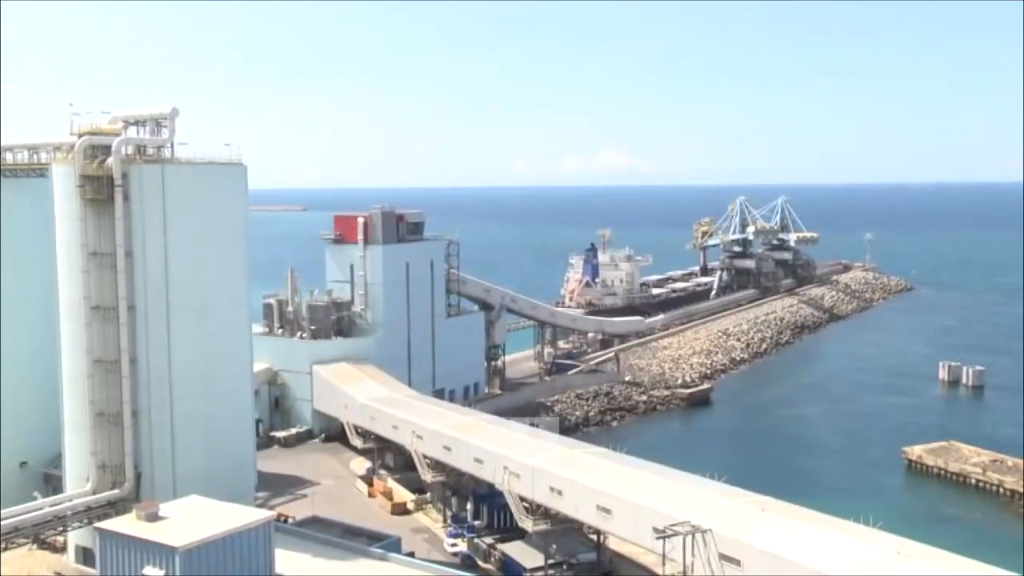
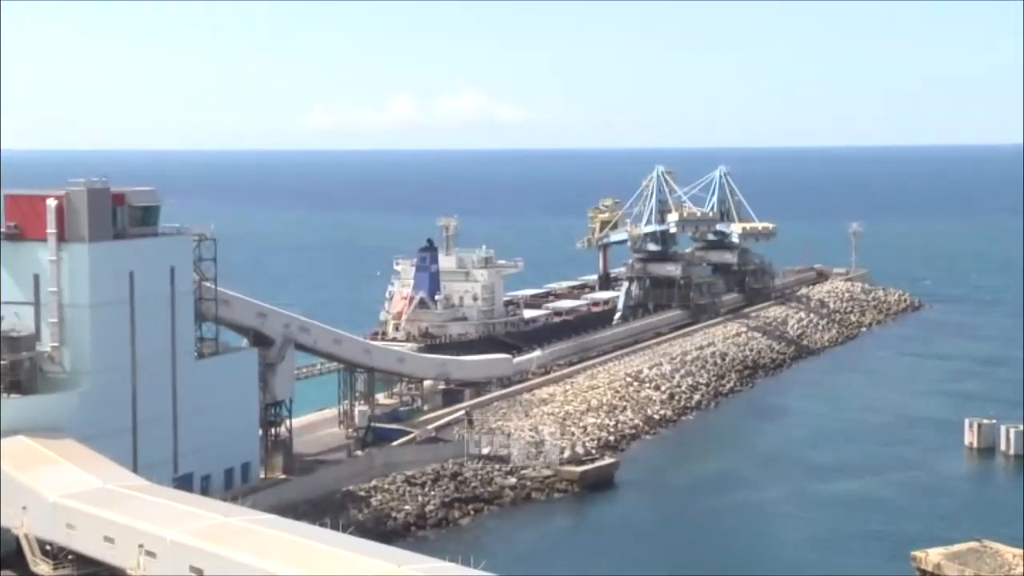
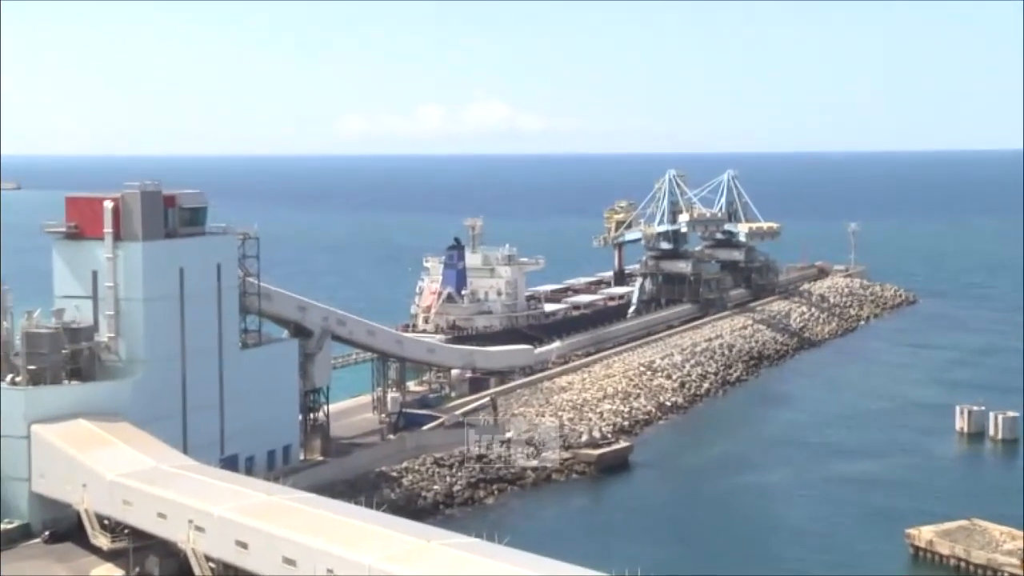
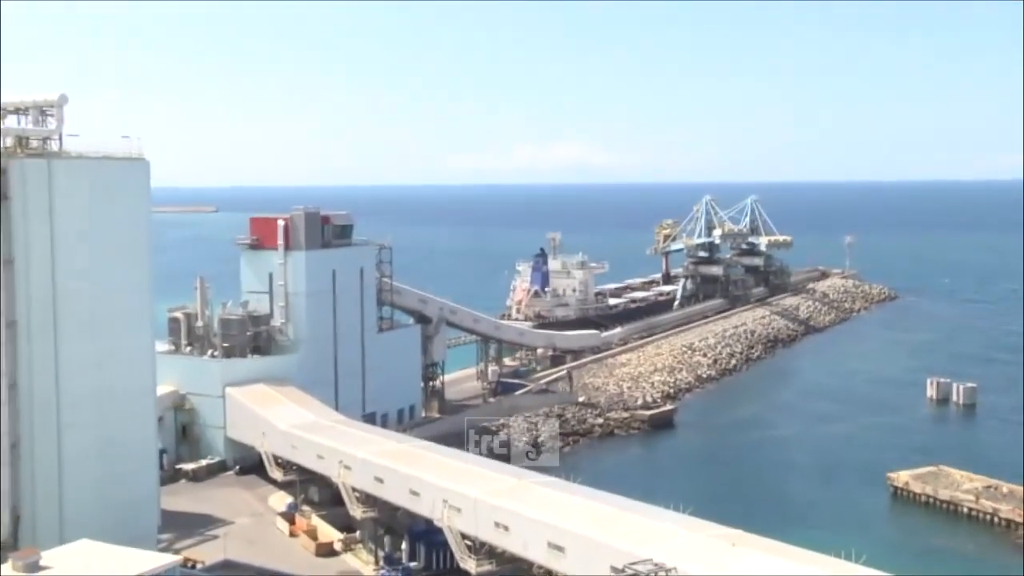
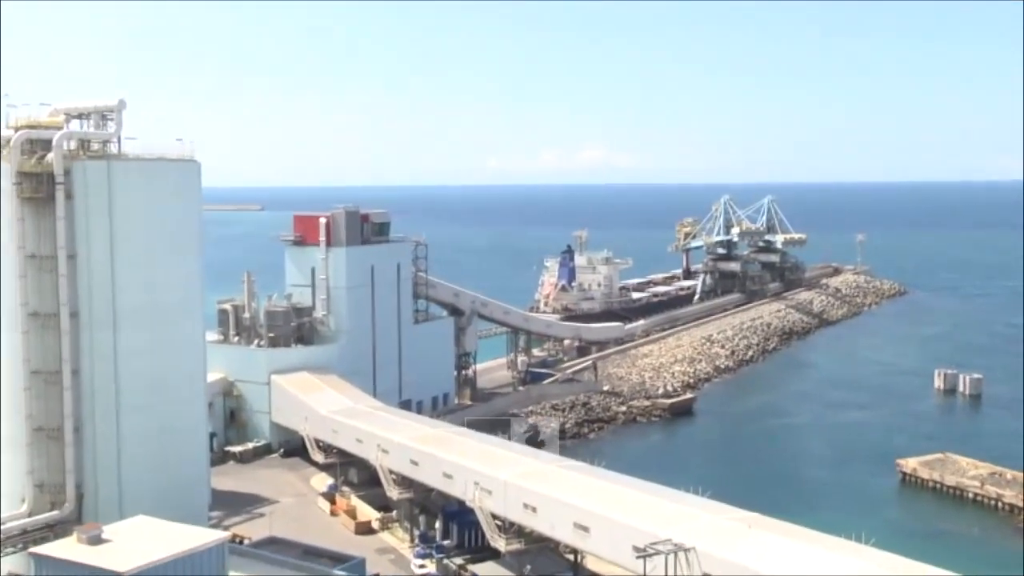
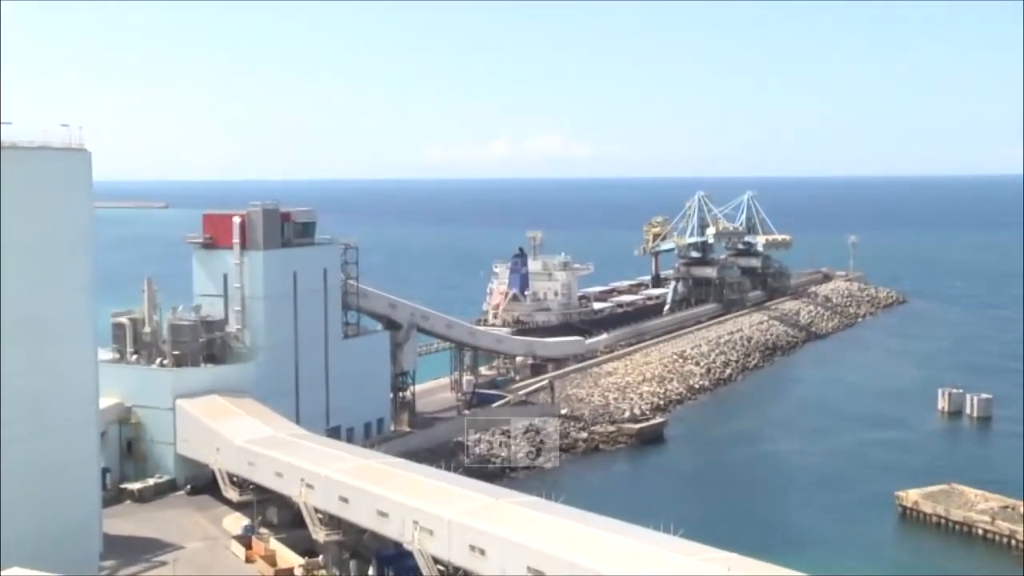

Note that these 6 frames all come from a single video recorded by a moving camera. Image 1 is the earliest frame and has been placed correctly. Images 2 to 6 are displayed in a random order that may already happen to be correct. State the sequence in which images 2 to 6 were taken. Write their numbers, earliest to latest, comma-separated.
5, 4, 6, 3, 2
